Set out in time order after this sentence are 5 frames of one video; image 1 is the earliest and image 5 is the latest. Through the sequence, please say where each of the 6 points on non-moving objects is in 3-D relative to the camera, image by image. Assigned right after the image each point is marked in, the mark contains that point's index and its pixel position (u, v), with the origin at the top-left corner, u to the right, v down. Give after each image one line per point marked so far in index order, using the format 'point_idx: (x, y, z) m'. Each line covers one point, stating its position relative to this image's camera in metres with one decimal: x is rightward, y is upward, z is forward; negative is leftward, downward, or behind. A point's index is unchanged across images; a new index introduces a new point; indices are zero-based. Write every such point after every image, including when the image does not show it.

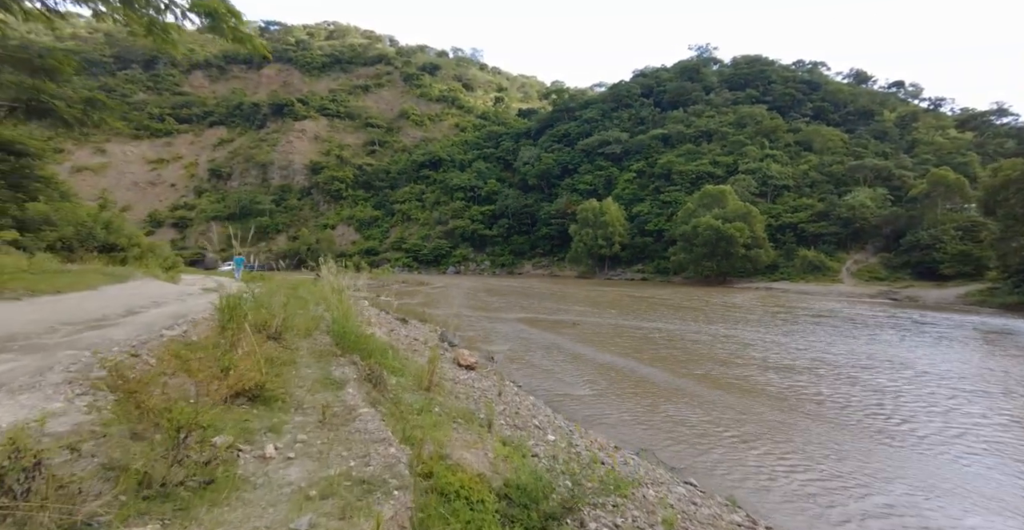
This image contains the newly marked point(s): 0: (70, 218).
0: (-15.4, +1.6, +17.9) m
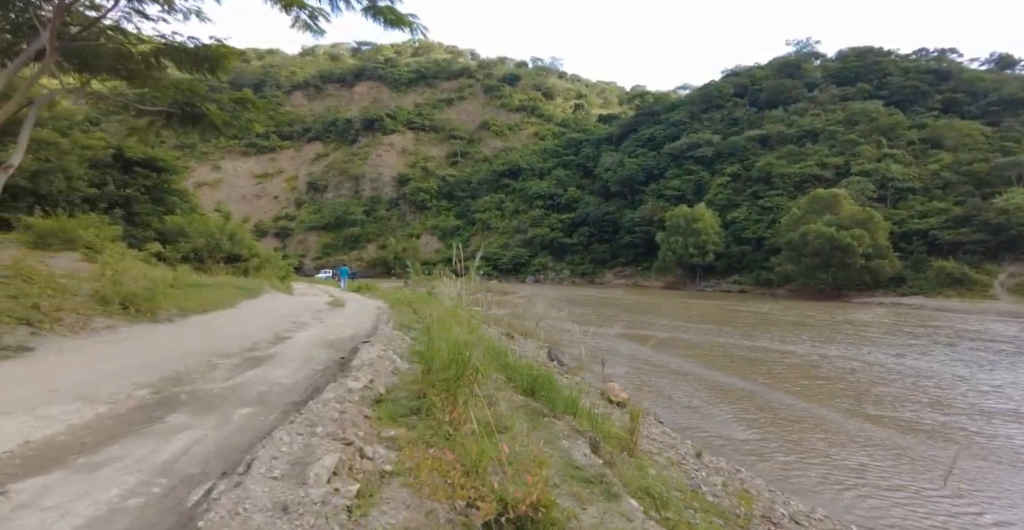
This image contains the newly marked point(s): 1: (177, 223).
0: (-11.5, +1.3, +18.8) m
1: (-11.6, +1.4, +17.7) m
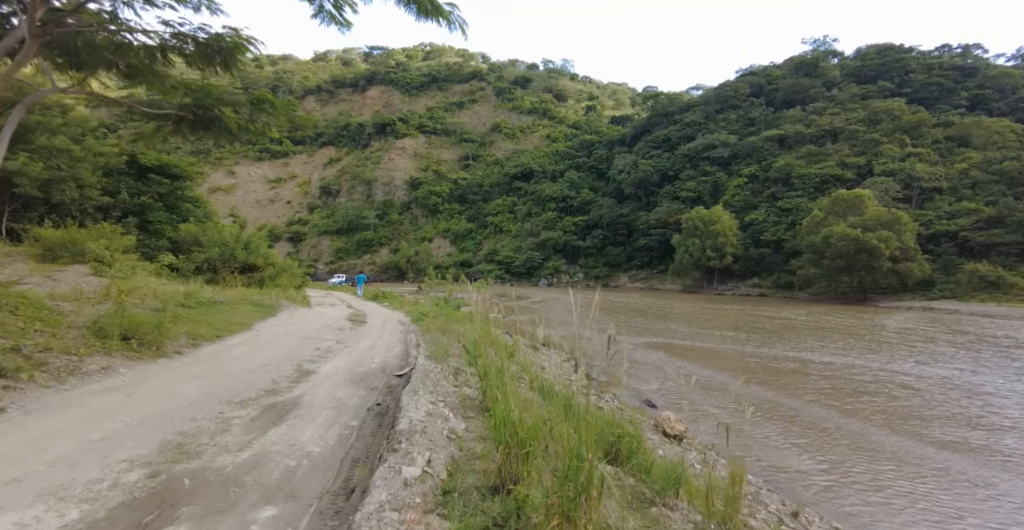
0: (-10.7, +1.0, +18.3) m
1: (-10.8, +1.1, +17.2) m
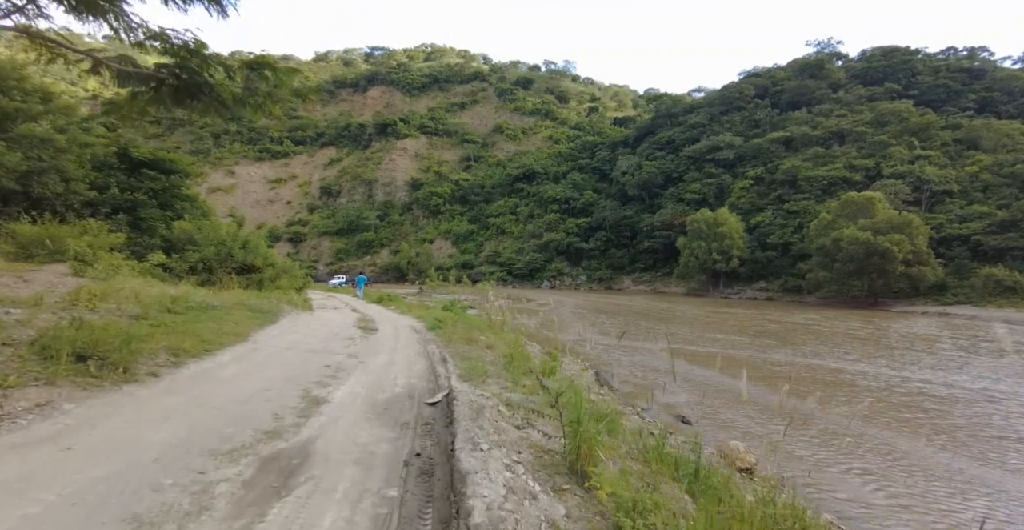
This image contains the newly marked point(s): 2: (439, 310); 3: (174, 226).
0: (-10.2, +1.0, +17.3) m
1: (-10.4, +1.1, +16.3) m
2: (-2.5, -1.5, +17.2) m
3: (-10.6, +1.2, +16.1) m
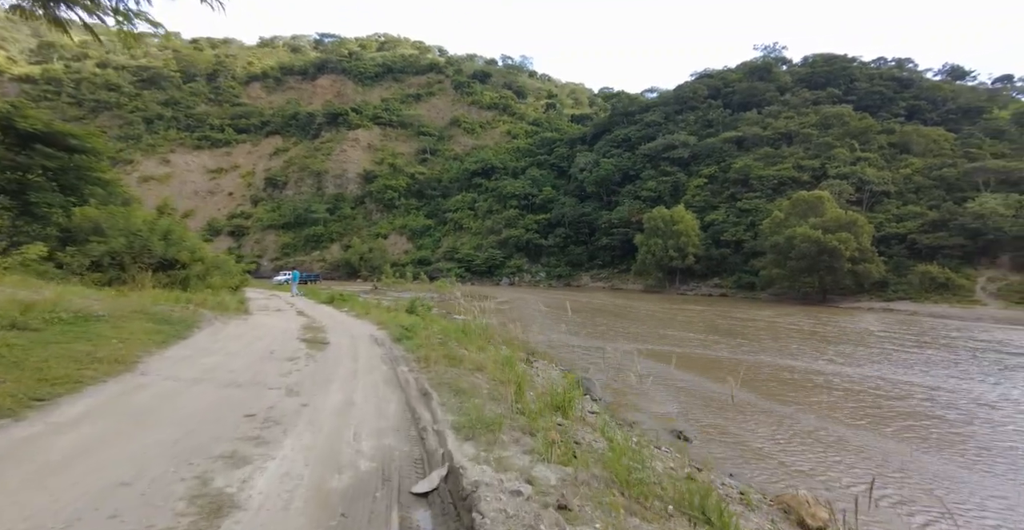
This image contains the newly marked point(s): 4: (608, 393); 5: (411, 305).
0: (-11.2, +1.1, +14.8) m
1: (-11.2, +1.3, +13.7) m
2: (-3.4, -1.4, +15.4) m
3: (-11.4, +1.4, +13.5) m
4: (+2.5, -3.2, +13.1) m
5: (-3.4, -1.5, +18.8) m
